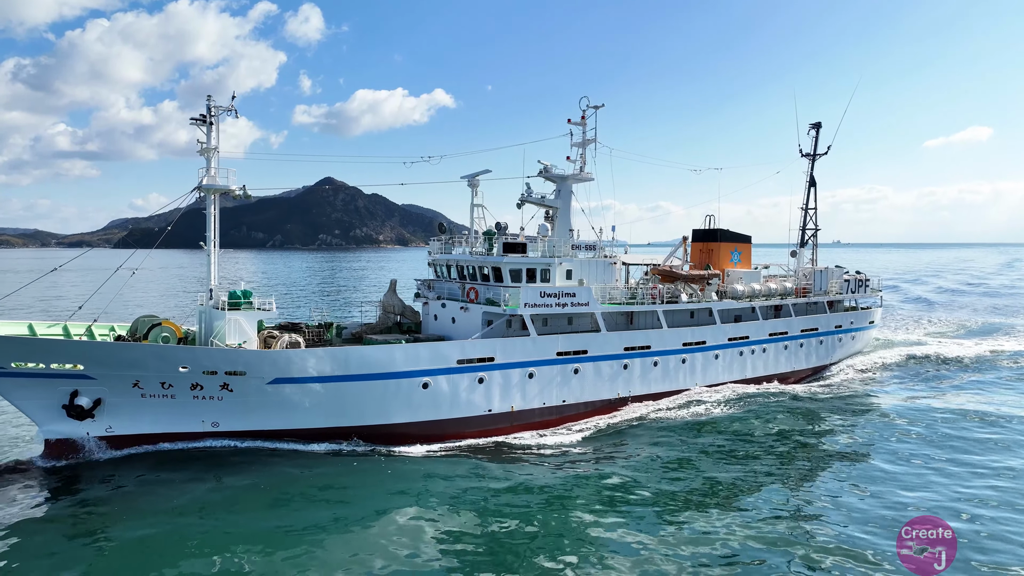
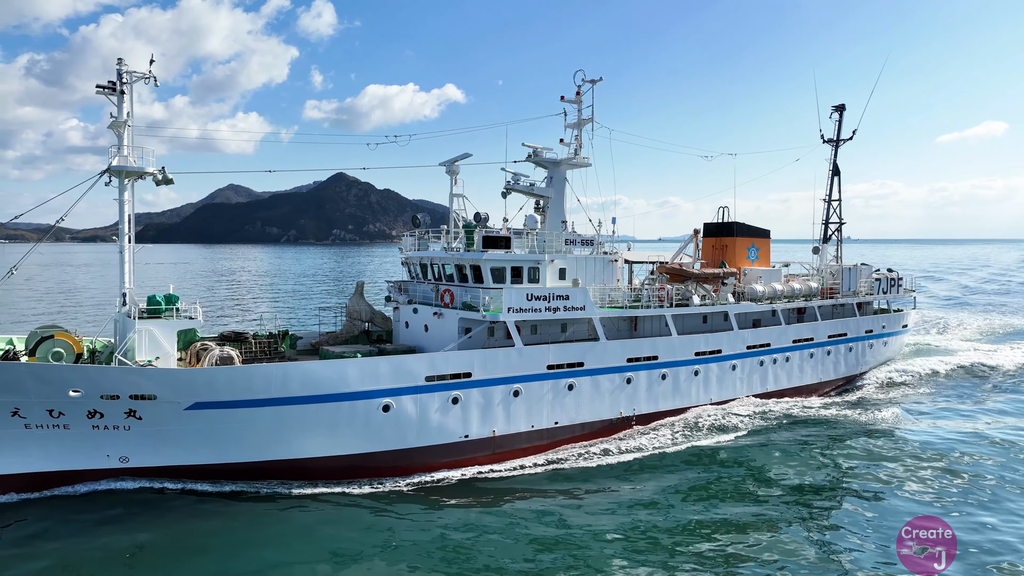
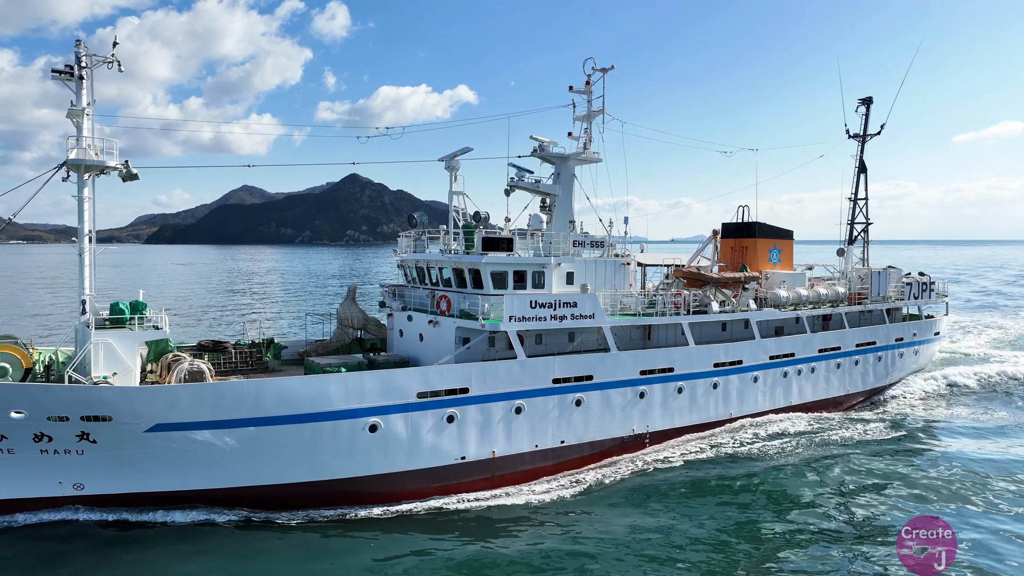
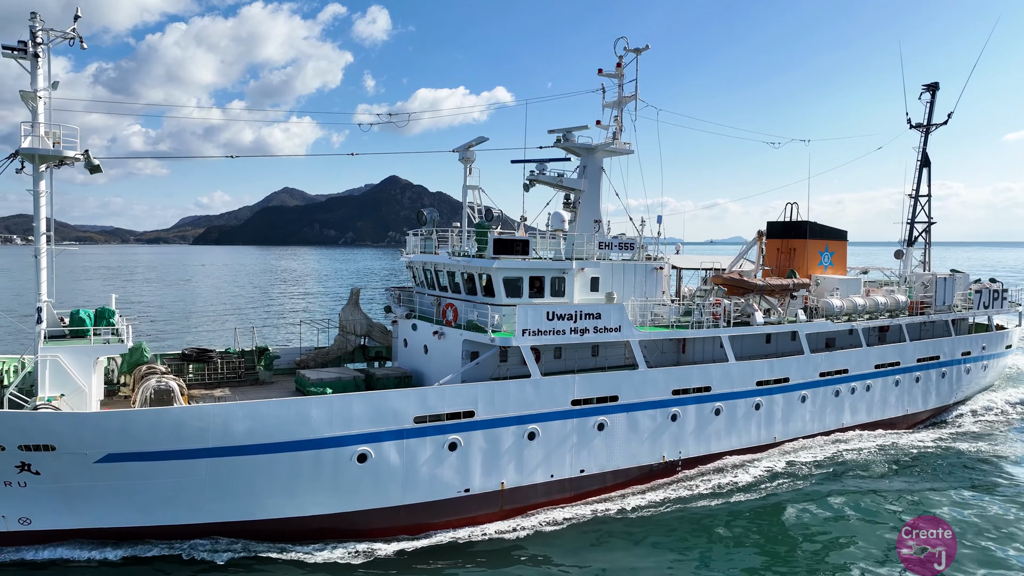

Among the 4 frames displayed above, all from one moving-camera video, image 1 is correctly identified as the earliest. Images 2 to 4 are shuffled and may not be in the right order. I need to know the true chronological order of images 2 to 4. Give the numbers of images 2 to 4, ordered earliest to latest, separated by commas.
2, 3, 4
